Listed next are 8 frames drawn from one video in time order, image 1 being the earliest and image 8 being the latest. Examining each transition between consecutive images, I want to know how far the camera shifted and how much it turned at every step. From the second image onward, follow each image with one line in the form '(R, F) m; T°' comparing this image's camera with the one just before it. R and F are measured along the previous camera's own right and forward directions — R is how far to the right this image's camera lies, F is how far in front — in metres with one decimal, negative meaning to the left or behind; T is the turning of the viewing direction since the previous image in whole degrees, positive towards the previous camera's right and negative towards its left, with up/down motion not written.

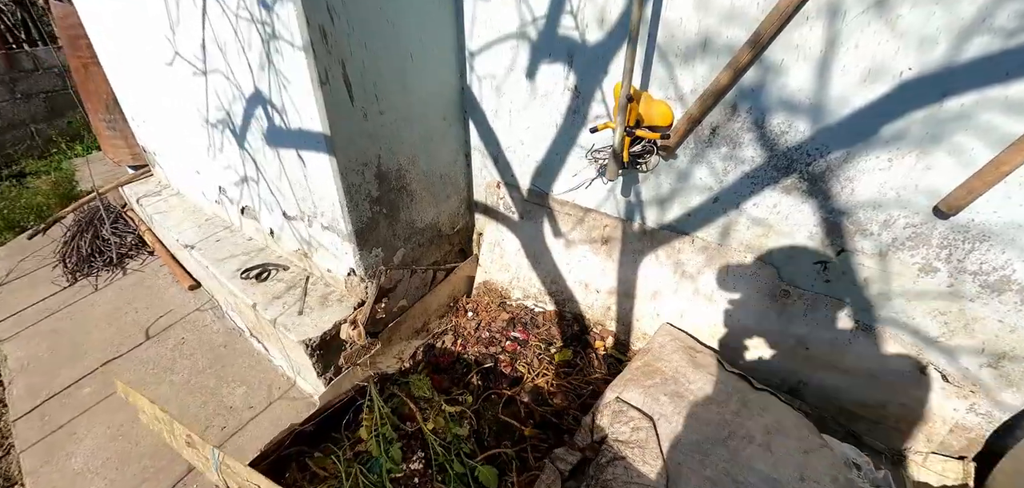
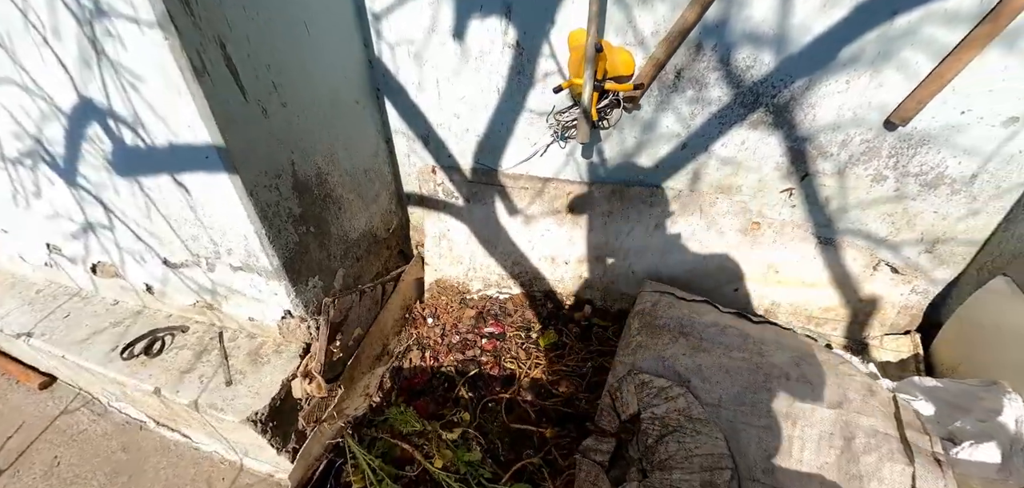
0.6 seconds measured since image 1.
(-0.4, +0.3) m; +15°
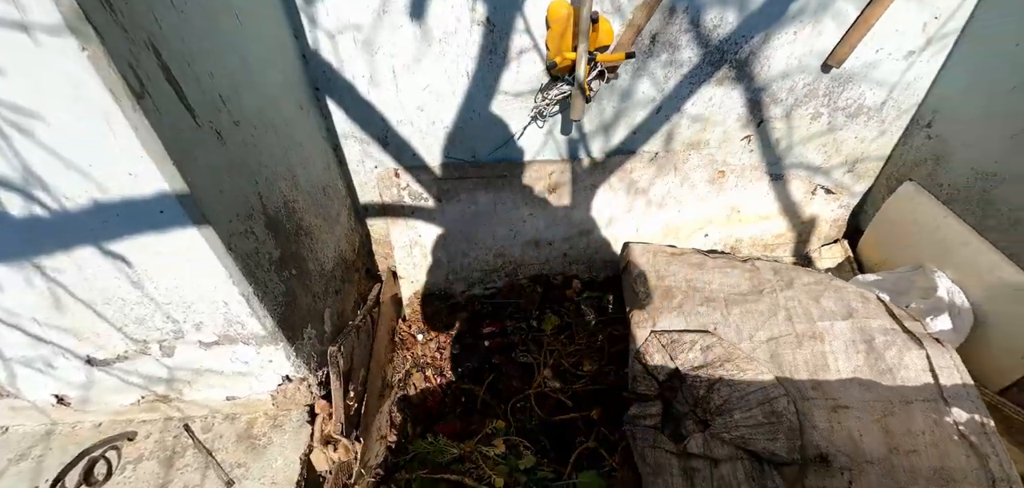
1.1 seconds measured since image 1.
(-0.5, +0.2) m; +15°
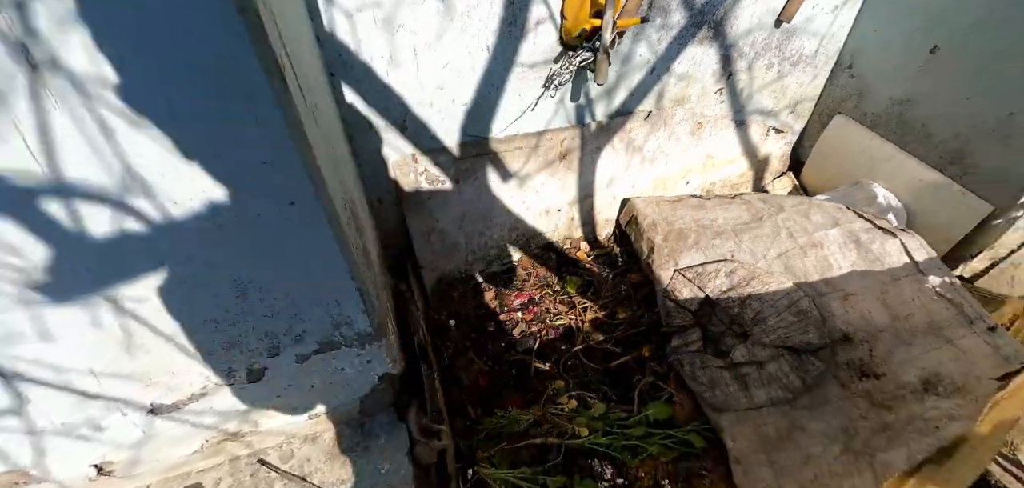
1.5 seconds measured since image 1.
(-0.6, 0.0) m; +13°
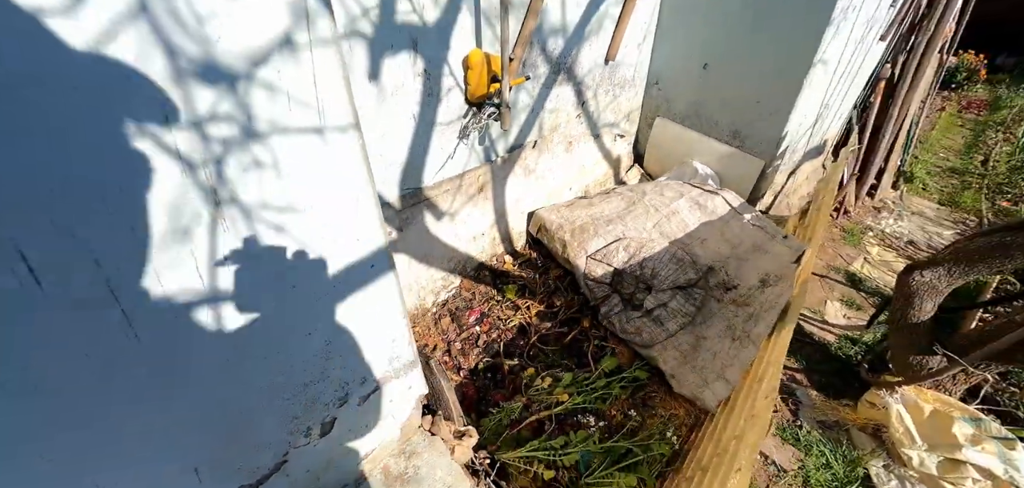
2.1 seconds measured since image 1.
(-0.4, -0.4) m; +17°
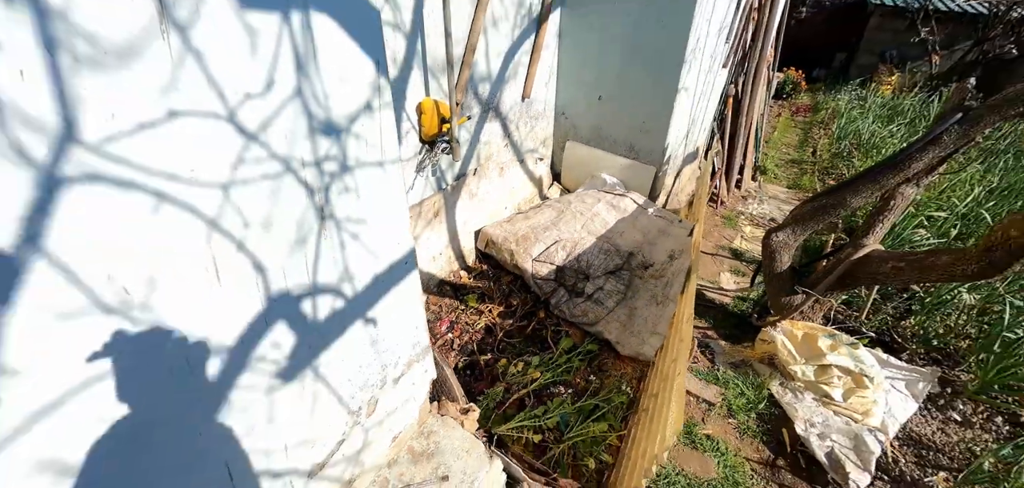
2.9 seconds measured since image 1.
(-0.3, -0.4) m; +11°
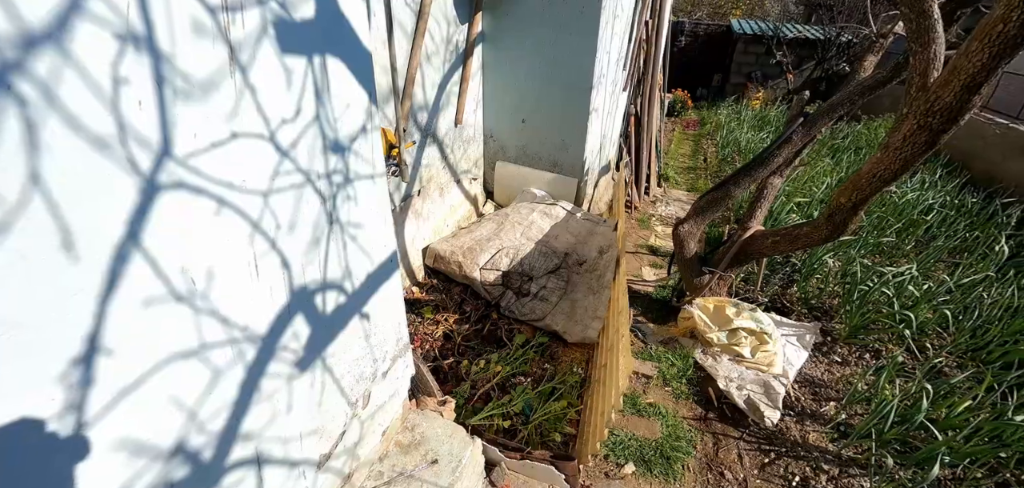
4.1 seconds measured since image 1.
(-0.2, -0.3) m; +10°
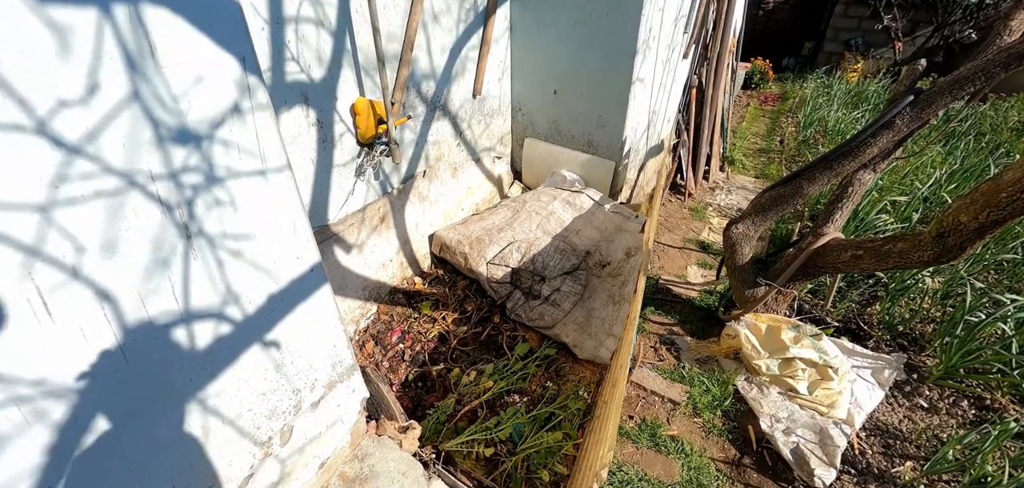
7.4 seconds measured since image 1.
(+0.3, +0.5) m; -8°
